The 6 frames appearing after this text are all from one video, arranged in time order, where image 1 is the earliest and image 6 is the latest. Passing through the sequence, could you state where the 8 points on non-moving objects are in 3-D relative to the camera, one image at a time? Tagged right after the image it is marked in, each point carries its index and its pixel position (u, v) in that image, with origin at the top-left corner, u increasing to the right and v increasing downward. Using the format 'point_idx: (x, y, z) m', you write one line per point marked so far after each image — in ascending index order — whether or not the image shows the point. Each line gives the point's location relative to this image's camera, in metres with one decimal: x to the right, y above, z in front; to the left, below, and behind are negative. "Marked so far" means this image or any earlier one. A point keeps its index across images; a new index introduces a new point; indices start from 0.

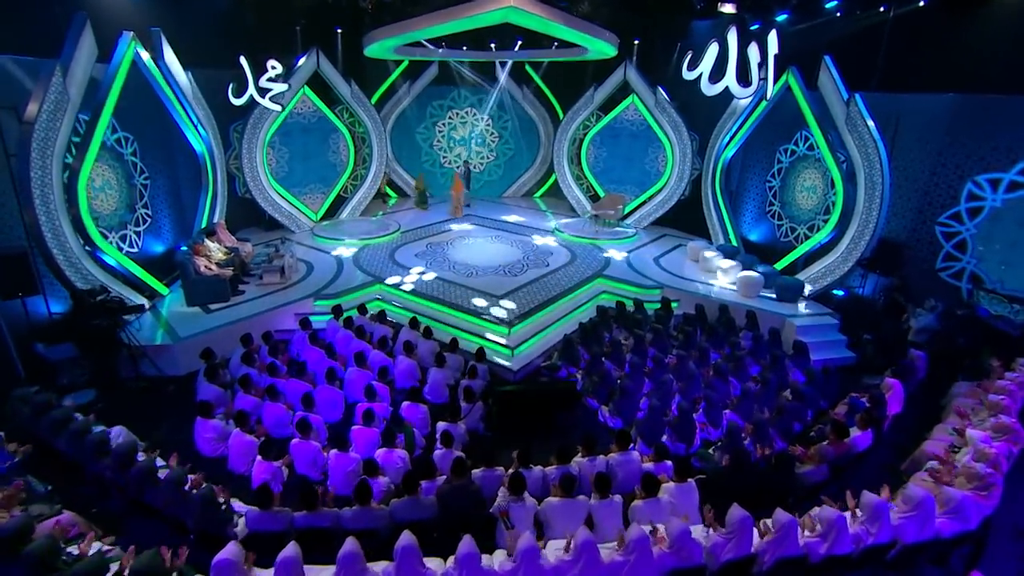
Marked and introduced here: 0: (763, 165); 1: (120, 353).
0: (+5.0, +2.4, +10.2) m
1: (-4.5, -0.7, +5.9) m
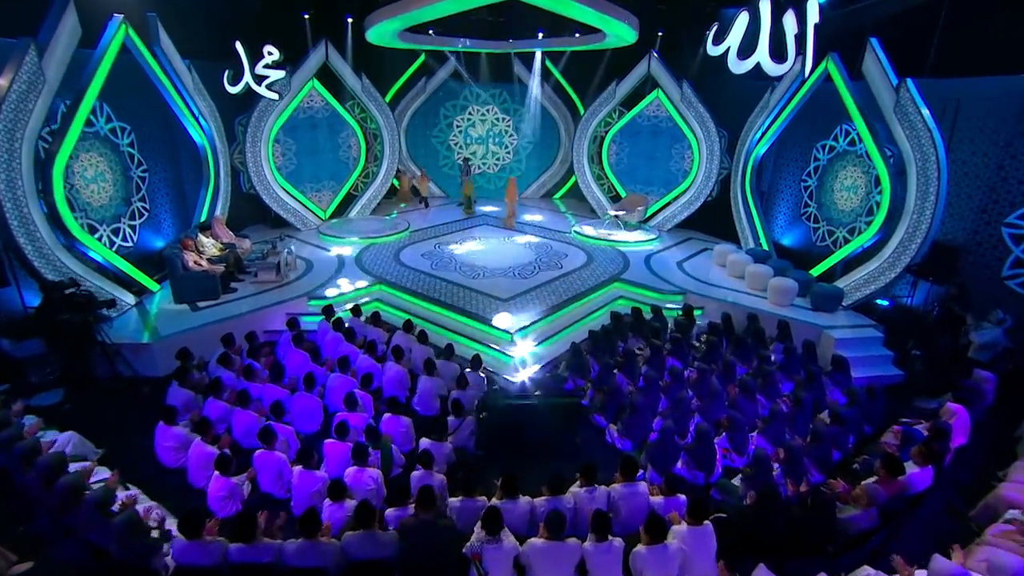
0: (+5.3, +2.3, +9.4) m
1: (-4.5, -0.7, +5.5) m
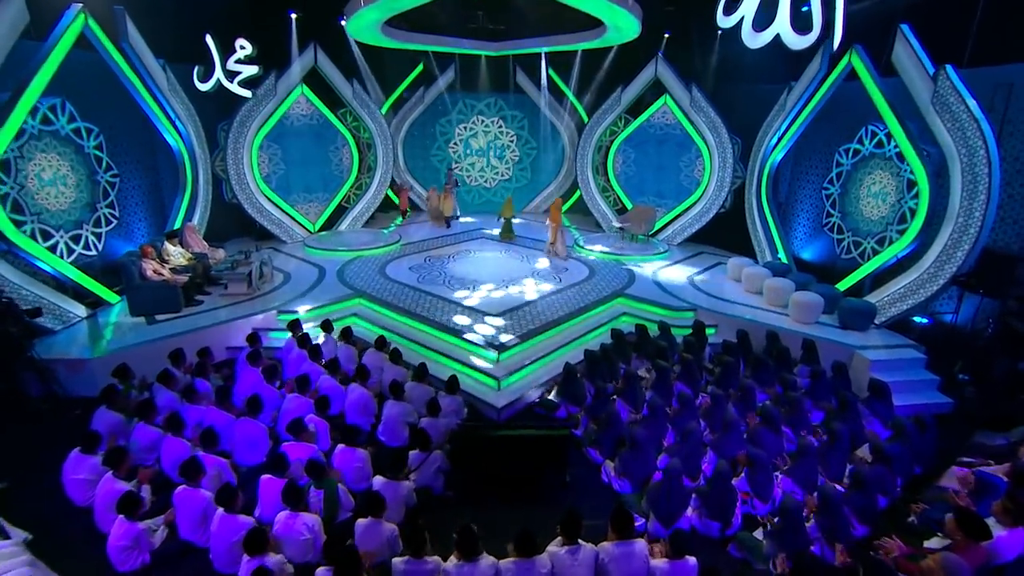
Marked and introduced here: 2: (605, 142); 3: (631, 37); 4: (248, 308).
0: (+5.2, +2.0, +8.7) m
1: (-4.7, -0.8, +4.9) m
2: (+2.1, +3.3, +11.6) m
3: (+1.8, +3.9, +7.9) m
4: (-3.4, -0.3, +6.7) m
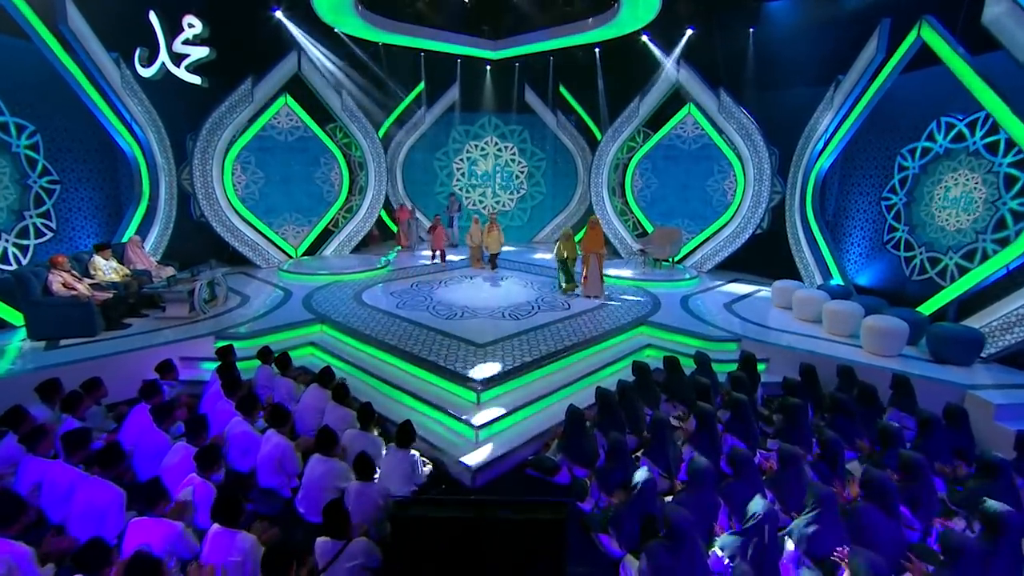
0: (+5.2, +1.6, +7.3) m
1: (-4.8, -0.8, +3.6) m
2: (+2.2, +2.6, +10.4) m
3: (+1.8, +3.5, +6.8) m
4: (-3.5, -0.5, +5.4) m
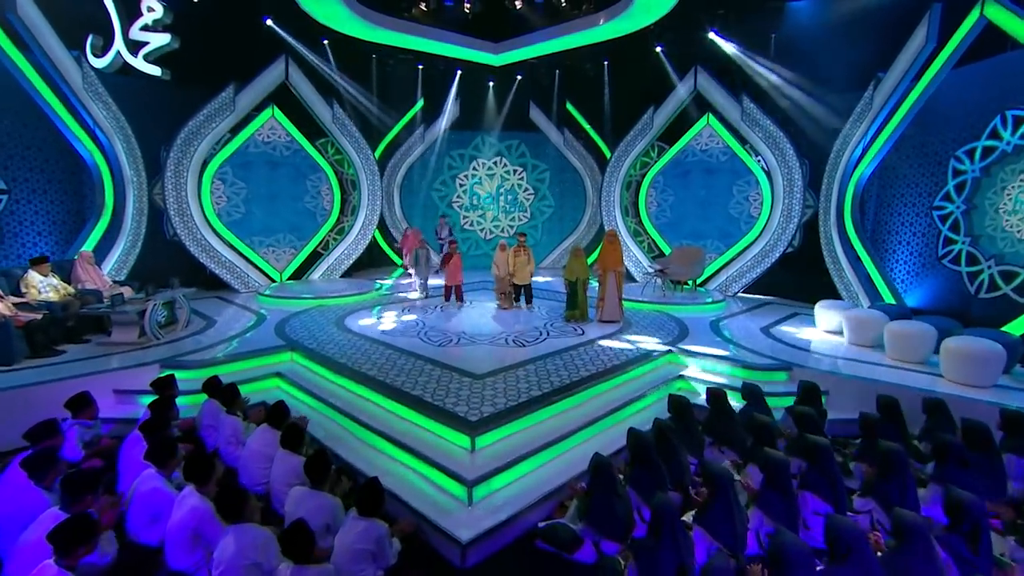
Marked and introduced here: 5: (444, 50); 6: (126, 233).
0: (+5.2, +1.3, +6.4) m
1: (-4.8, -0.9, +2.7) m
2: (+2.3, +2.1, +9.6) m
3: (+1.9, +3.3, +6.1) m
4: (-3.5, -0.7, +4.5) m
5: (-1.2, +4.2, +9.0) m
6: (-5.1, +0.7, +6.7) m
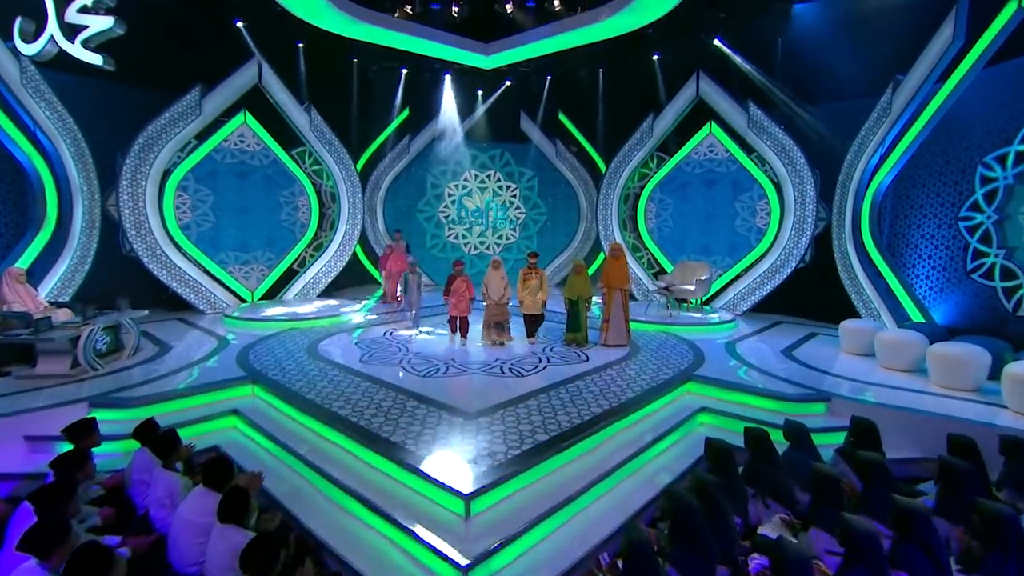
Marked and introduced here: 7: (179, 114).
0: (+5.2, +1.1, +6.0) m
1: (-4.7, -1.0, +1.9) m
2: (+2.2, +1.8, +9.1) m
3: (+1.8, +3.1, +5.6) m
4: (-3.5, -0.8, +3.7) m
5: (-1.3, +3.9, +8.4) m
6: (-5.2, +0.5, +5.9) m
7: (-4.5, +2.4, +6.9) m
